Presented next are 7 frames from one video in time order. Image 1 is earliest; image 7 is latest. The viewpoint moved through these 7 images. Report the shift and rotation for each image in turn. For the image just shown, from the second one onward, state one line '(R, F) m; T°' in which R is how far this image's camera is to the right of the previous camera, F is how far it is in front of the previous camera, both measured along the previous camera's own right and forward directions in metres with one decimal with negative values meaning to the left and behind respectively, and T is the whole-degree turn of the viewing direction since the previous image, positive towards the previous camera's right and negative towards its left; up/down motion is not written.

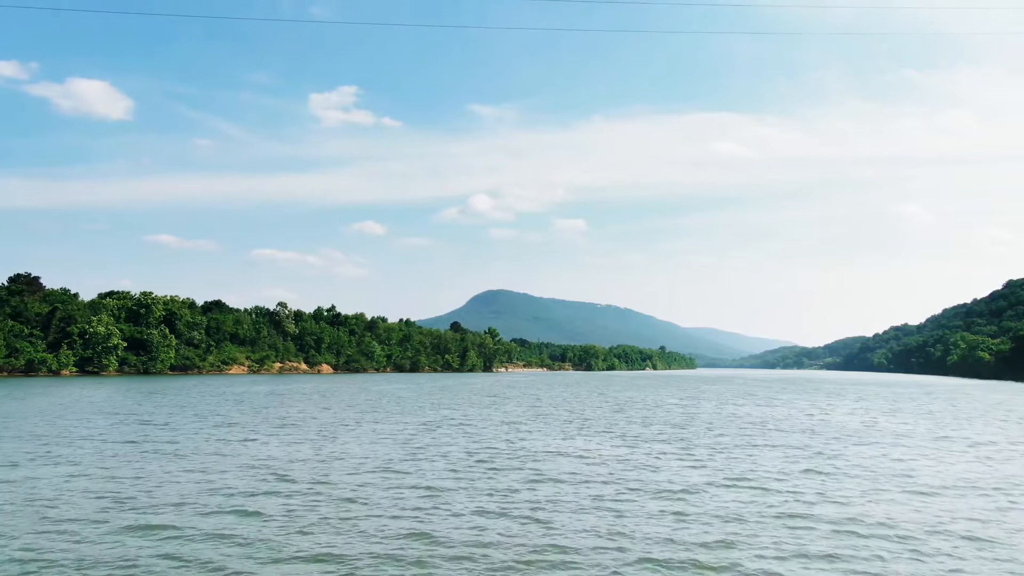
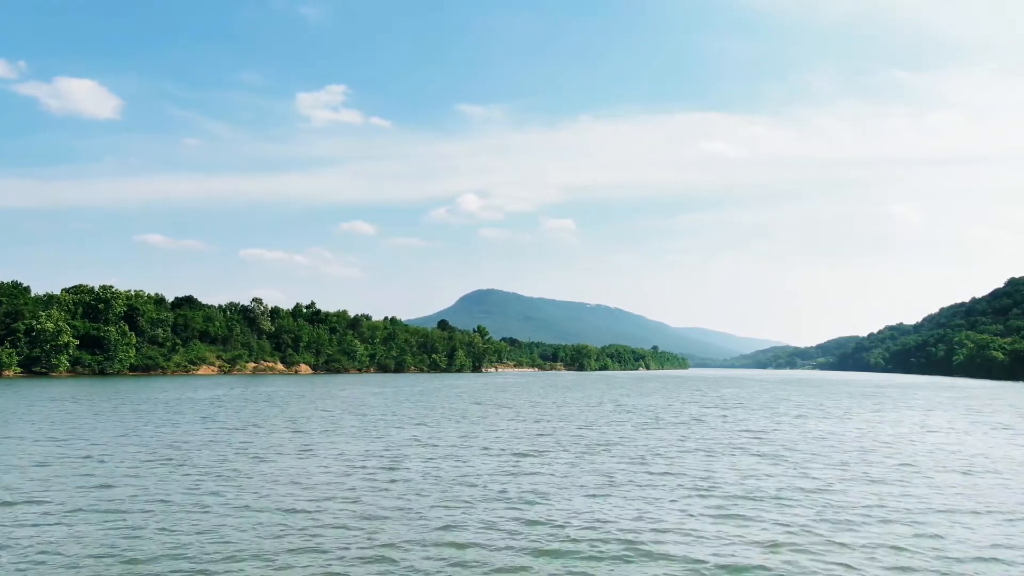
(-0.5, +14.8) m; +1°
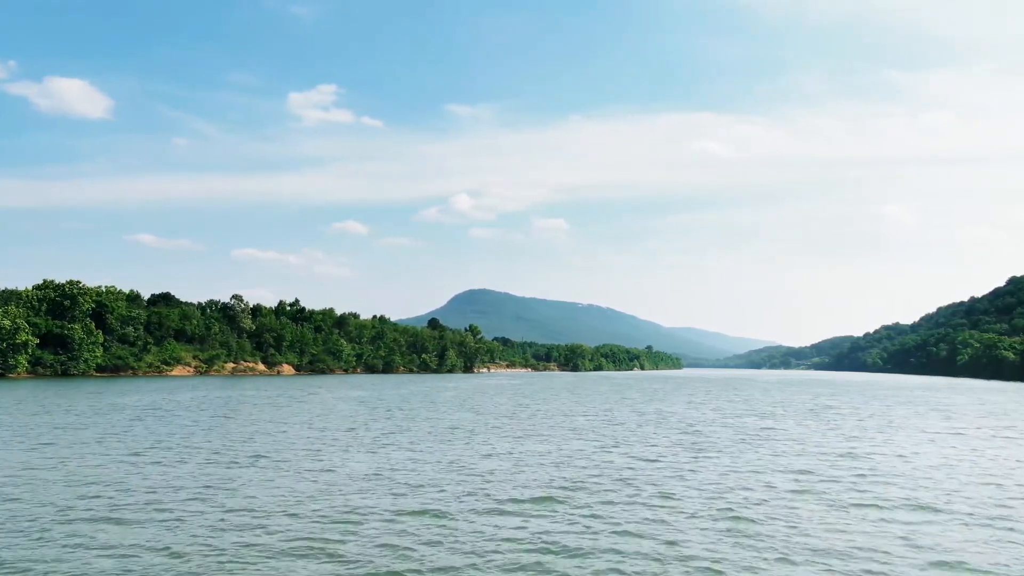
(-0.6, +10.6) m; +1°
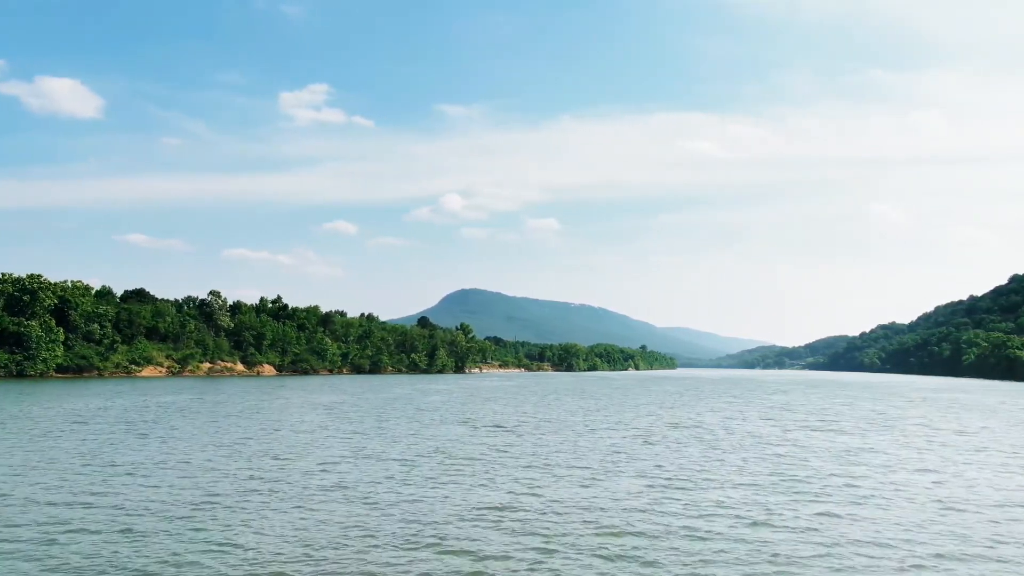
(-0.7, +11.4) m; +1°
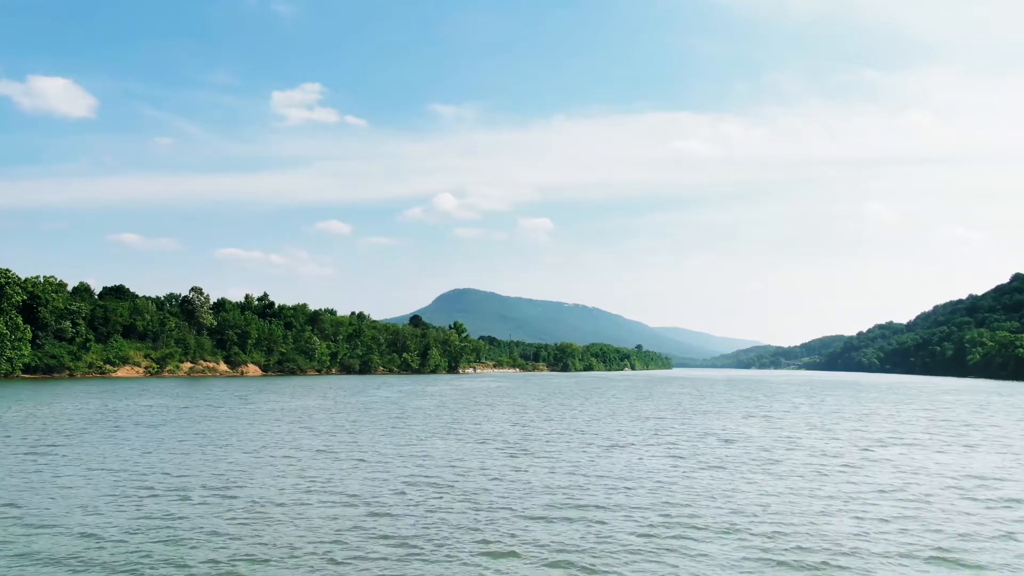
(-0.7, +8.4) m; +1°
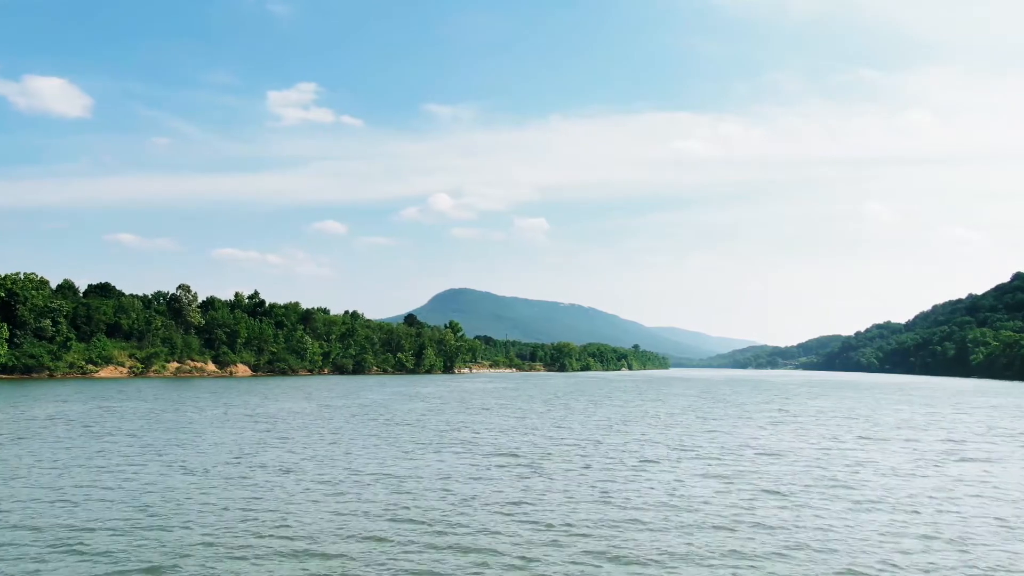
(-0.5, +5.5) m; 0°
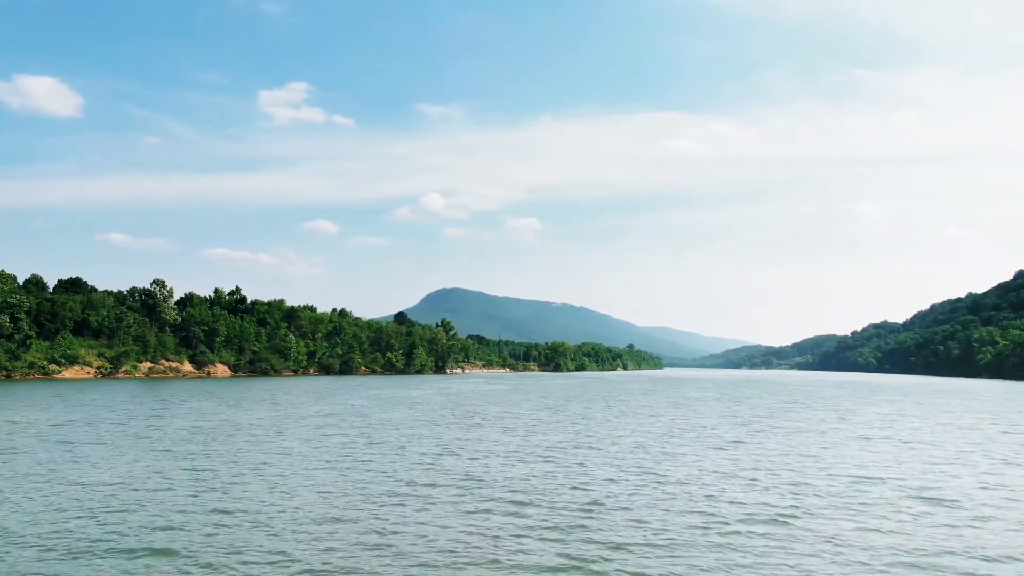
(-1.0, +10.7) m; +1°
